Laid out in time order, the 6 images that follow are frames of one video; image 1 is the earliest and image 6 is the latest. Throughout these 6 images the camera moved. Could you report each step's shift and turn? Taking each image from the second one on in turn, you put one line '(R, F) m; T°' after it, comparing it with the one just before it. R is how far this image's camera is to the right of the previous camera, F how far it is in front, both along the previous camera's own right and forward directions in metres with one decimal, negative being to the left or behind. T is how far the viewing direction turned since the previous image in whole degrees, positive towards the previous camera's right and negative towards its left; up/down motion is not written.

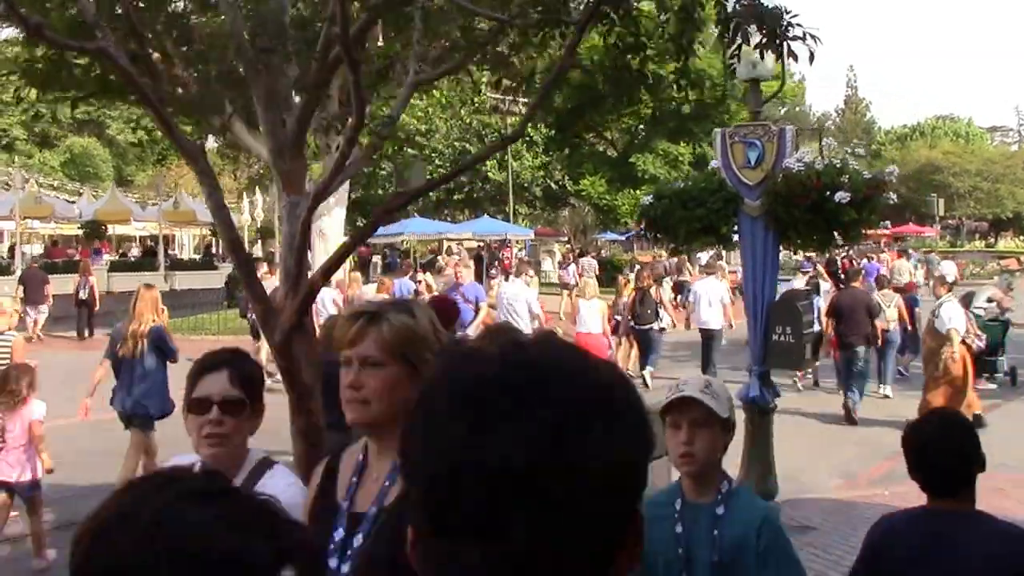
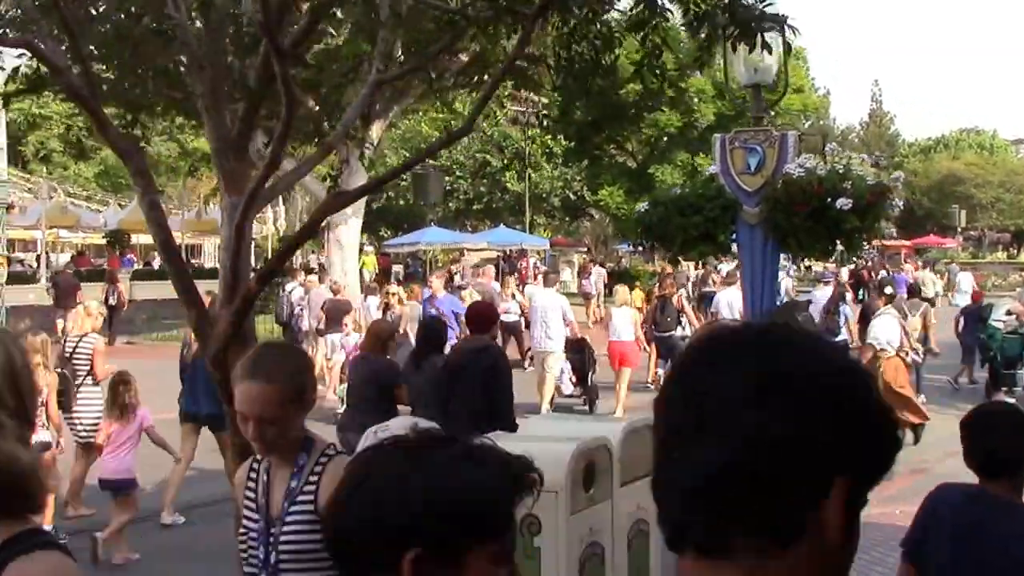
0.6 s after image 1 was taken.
(+0.3, 0.0) m; -1°
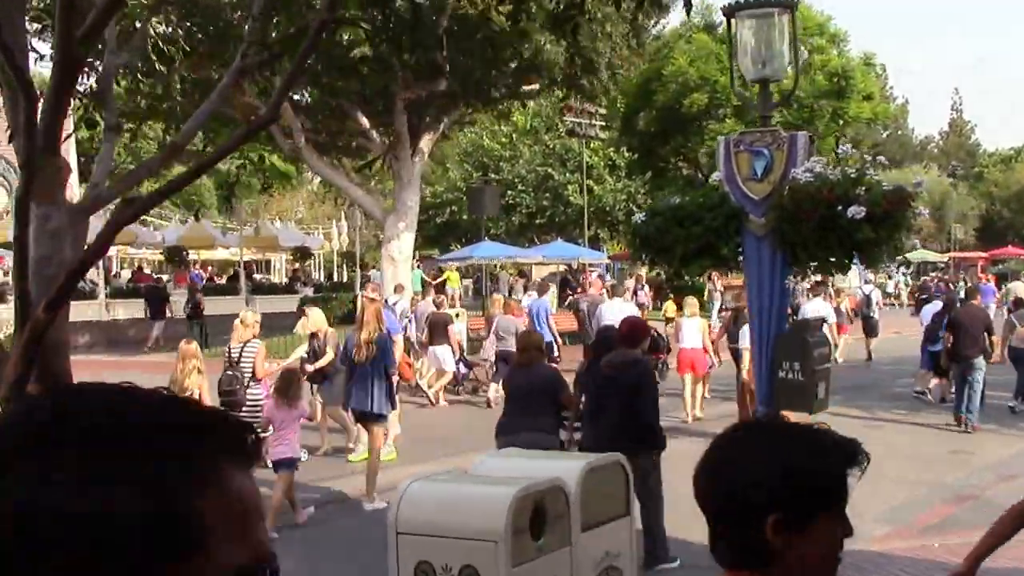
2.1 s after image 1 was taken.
(+0.7, +0.6) m; -4°
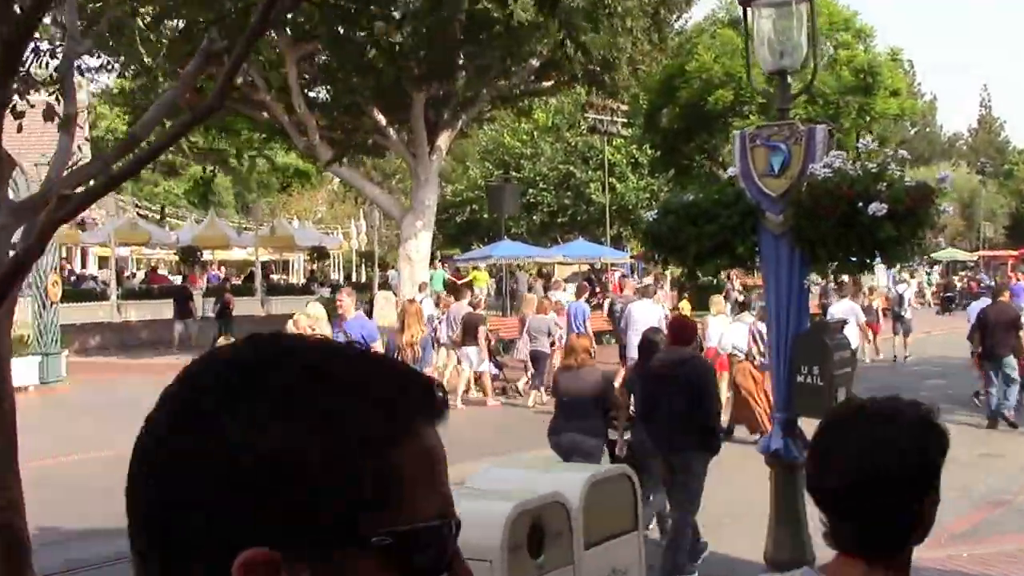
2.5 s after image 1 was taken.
(+0.1, +0.4) m; -1°
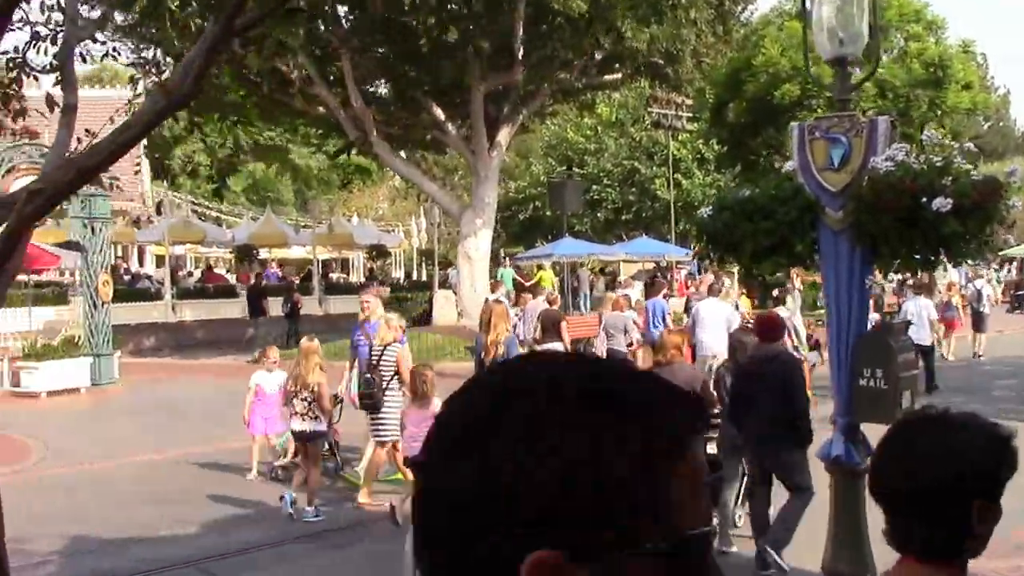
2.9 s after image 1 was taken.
(+0.1, +0.4) m; -3°
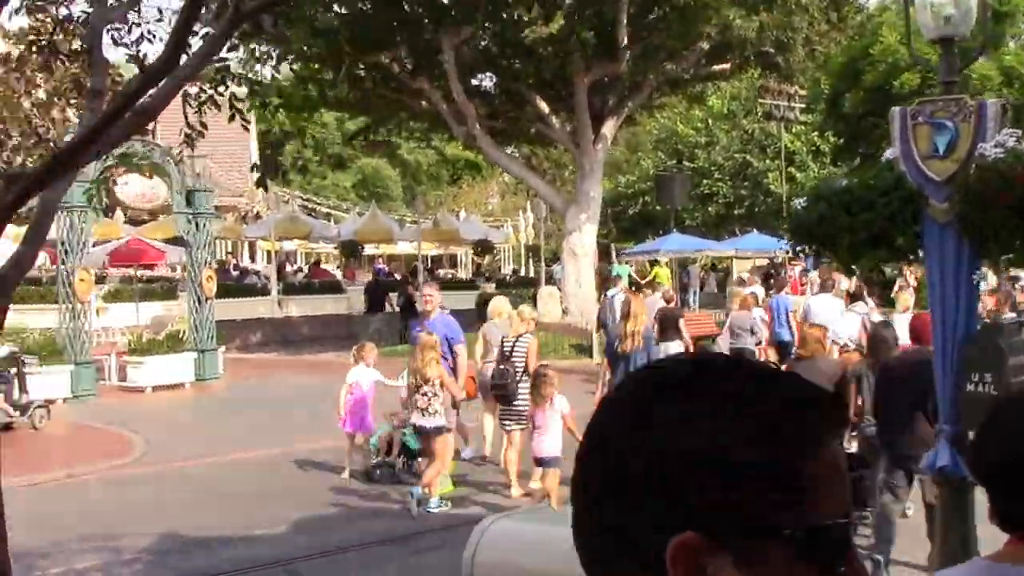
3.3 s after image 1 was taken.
(+0.2, +0.4) m; -5°
